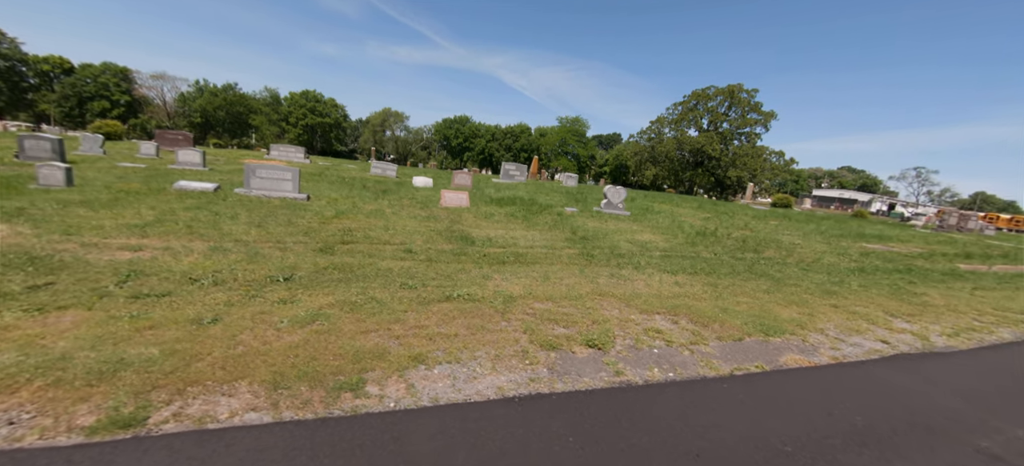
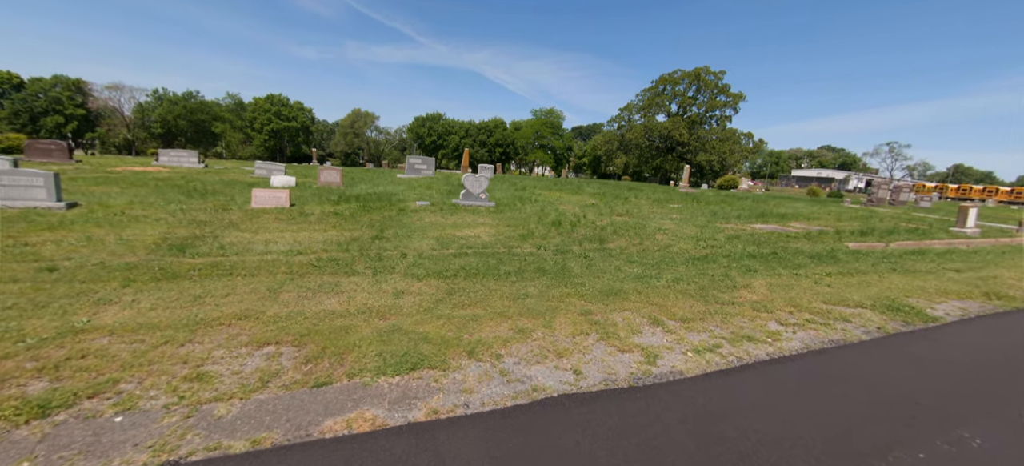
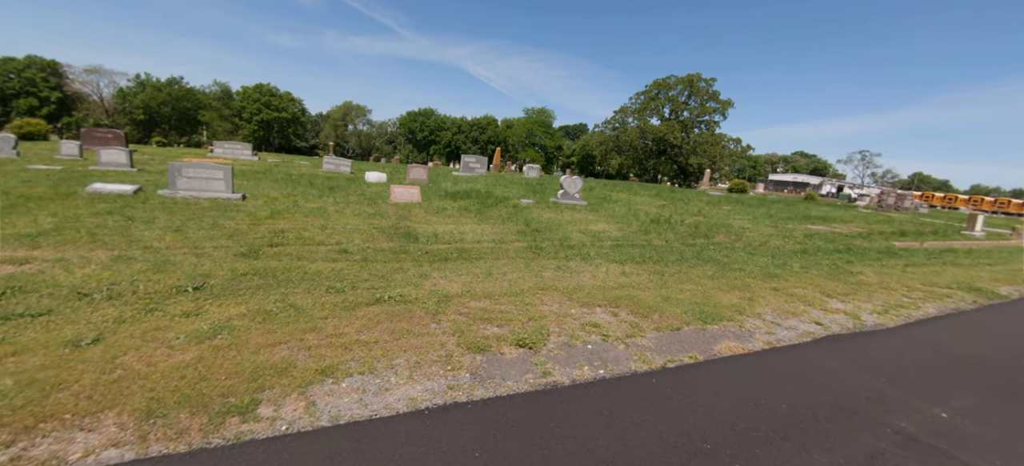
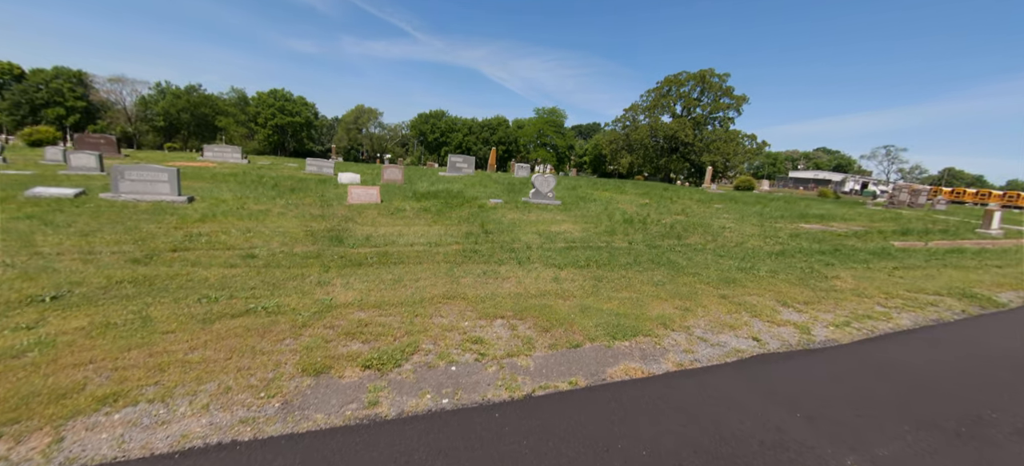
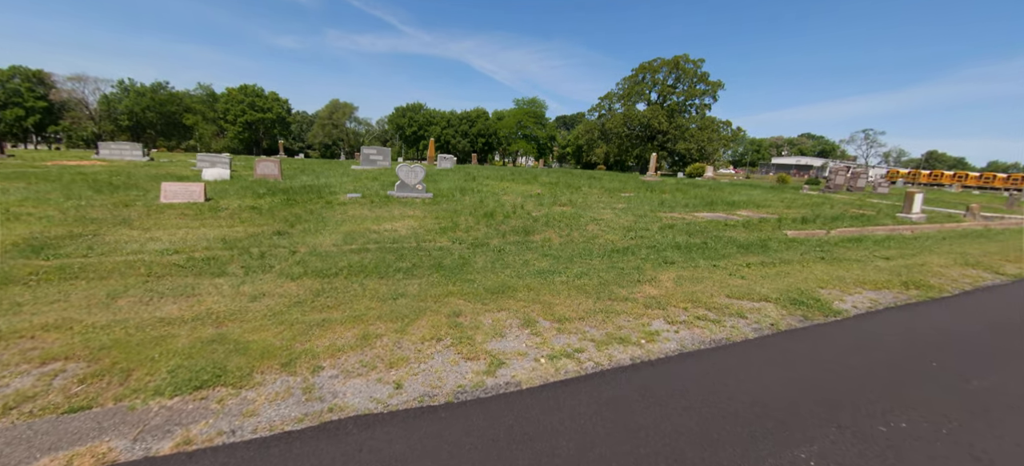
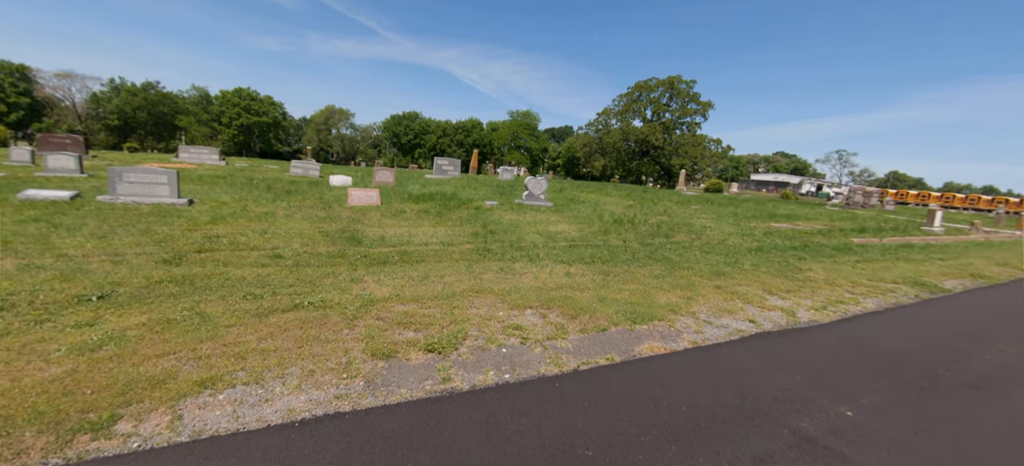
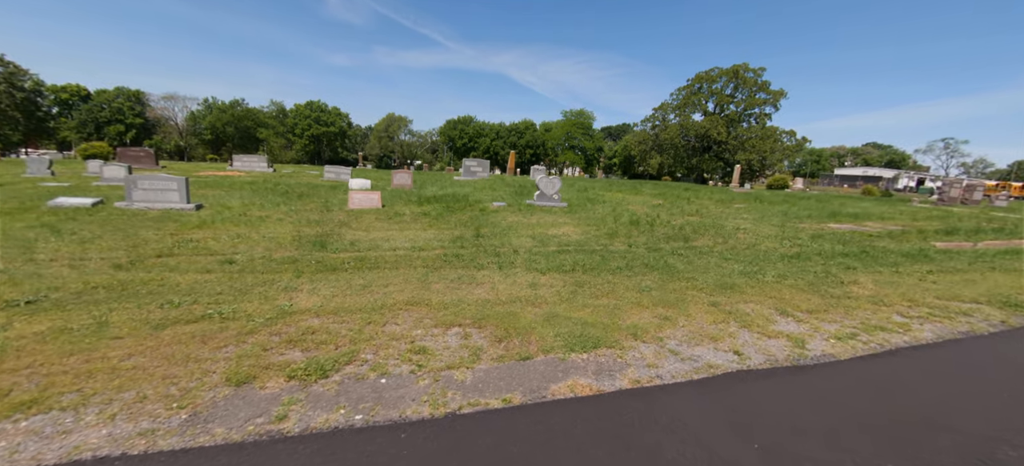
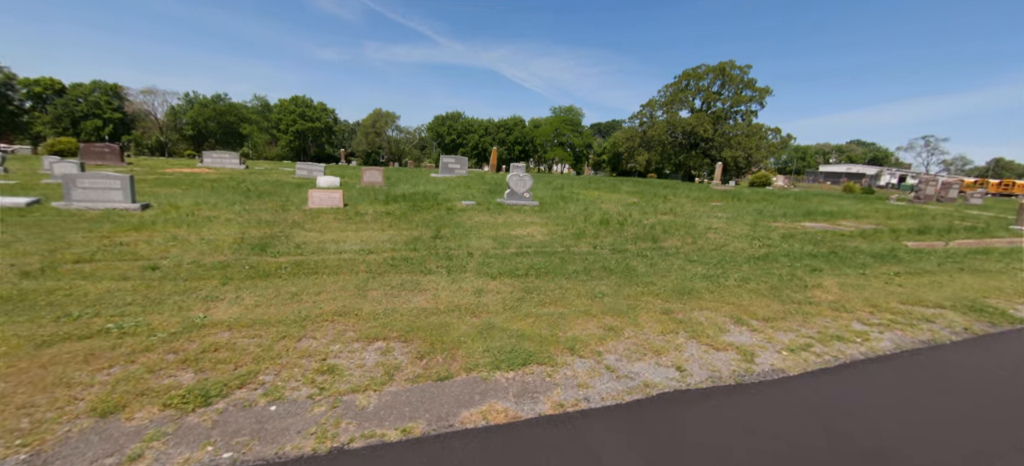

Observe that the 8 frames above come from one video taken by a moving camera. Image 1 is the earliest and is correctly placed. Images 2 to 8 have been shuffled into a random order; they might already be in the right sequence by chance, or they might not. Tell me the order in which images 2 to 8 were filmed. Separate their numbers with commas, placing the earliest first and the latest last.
3, 6, 4, 7, 8, 2, 5
